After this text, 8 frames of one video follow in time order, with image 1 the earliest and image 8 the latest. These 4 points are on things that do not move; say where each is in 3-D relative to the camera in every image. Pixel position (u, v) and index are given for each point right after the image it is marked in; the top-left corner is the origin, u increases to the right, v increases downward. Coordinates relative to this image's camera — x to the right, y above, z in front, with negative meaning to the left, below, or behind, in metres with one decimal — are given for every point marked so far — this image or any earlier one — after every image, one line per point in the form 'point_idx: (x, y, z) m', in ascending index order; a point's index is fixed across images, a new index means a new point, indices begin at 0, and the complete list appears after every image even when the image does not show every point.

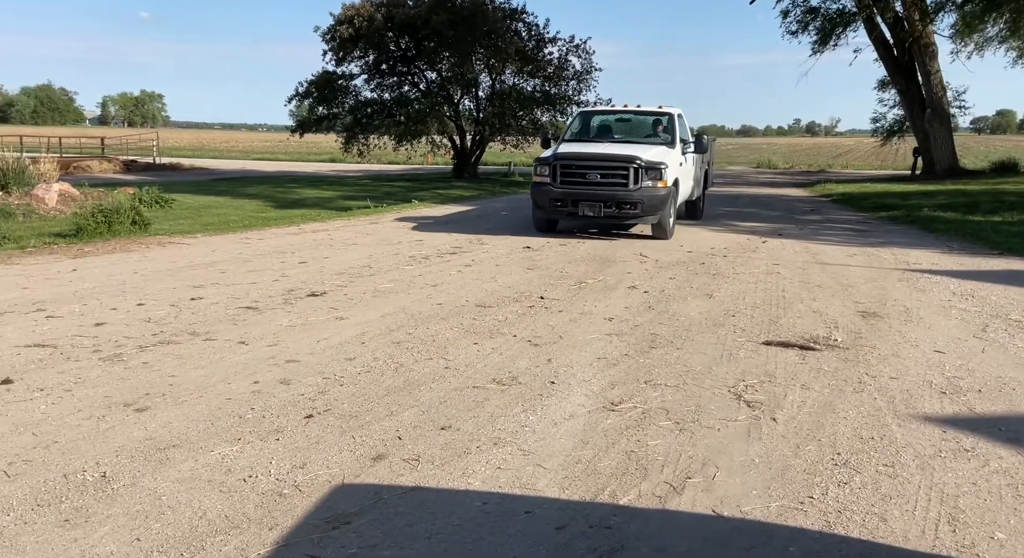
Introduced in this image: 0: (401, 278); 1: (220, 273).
0: (-1.2, 0.0, +9.0) m
1: (-3.2, +0.1, +9.0) m
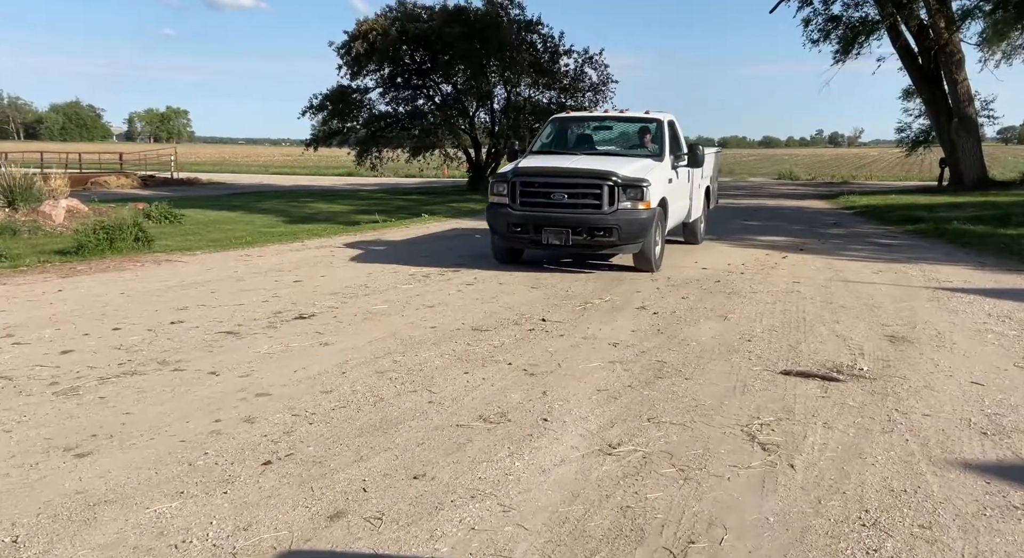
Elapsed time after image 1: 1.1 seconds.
0: (-1.2, -0.2, +8.5) m
1: (-3.2, -0.2, +8.6) m
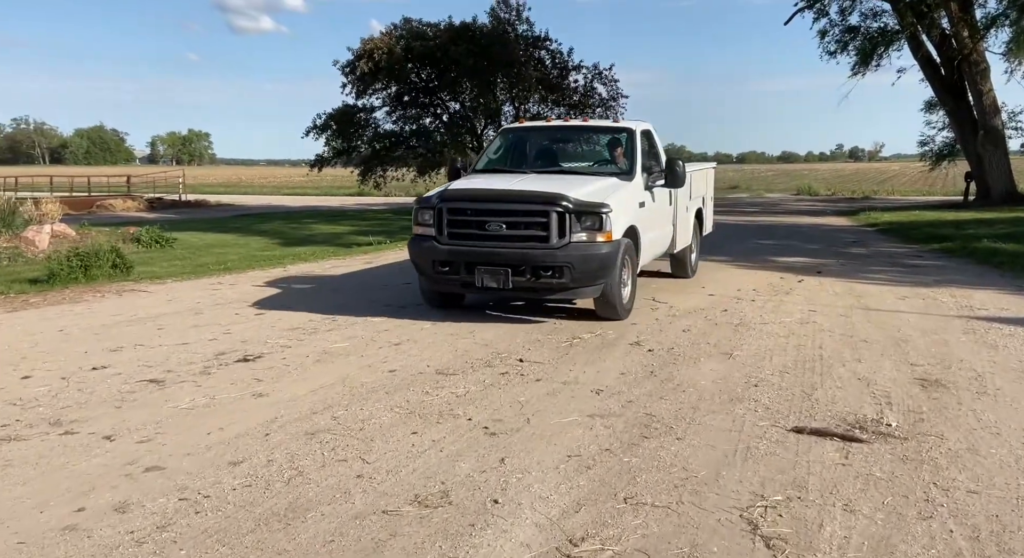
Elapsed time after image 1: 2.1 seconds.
0: (-1.4, -0.5, +7.6) m
1: (-3.4, -0.5, +7.8) m
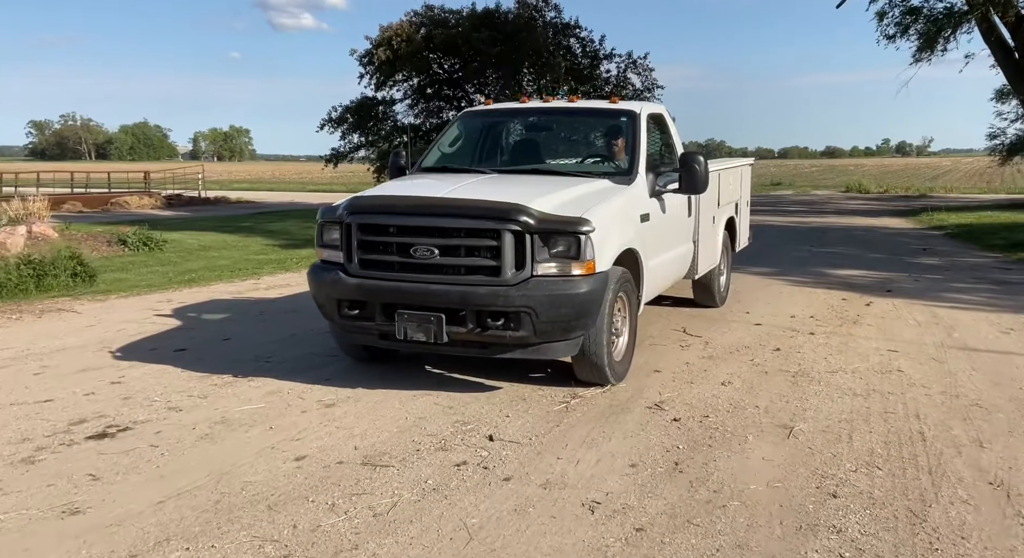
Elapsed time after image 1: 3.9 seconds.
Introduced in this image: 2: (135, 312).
0: (-1.5, -0.8, +5.7) m
1: (-3.5, -0.7, +5.9) m
2: (-4.2, -0.4, +9.2) m
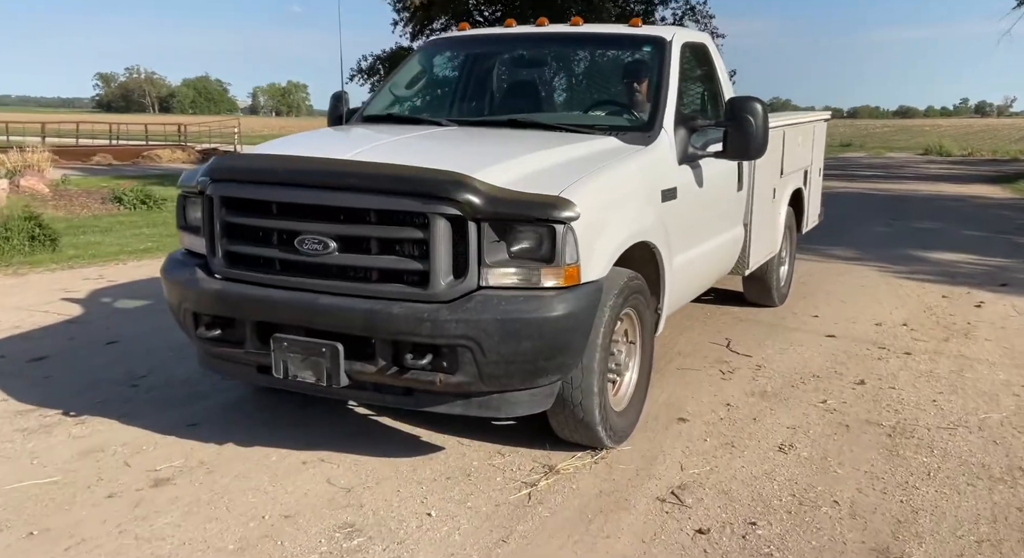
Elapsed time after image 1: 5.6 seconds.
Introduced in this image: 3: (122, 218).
0: (-1.8, -0.8, +3.8) m
1: (-3.7, -0.7, +4.2) m
2: (-4.2, -0.1, +7.5) m
3: (-7.3, +1.1, +15.3) m
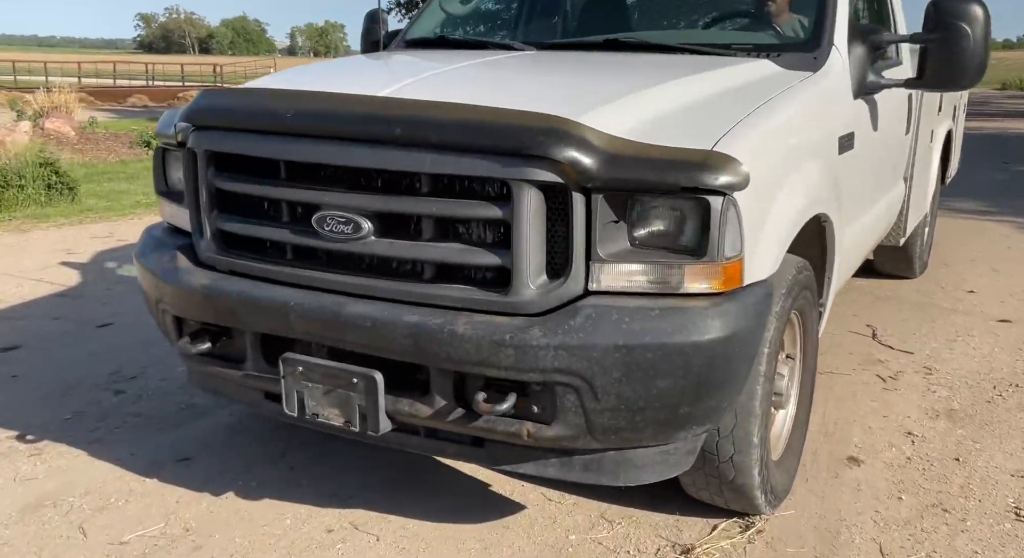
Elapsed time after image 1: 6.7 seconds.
0: (-1.4, -0.7, +2.8) m
1: (-3.4, -0.6, +3.3) m
2: (-3.7, +0.2, +6.5) m
3: (-6.3, +2.0, +14.4) m
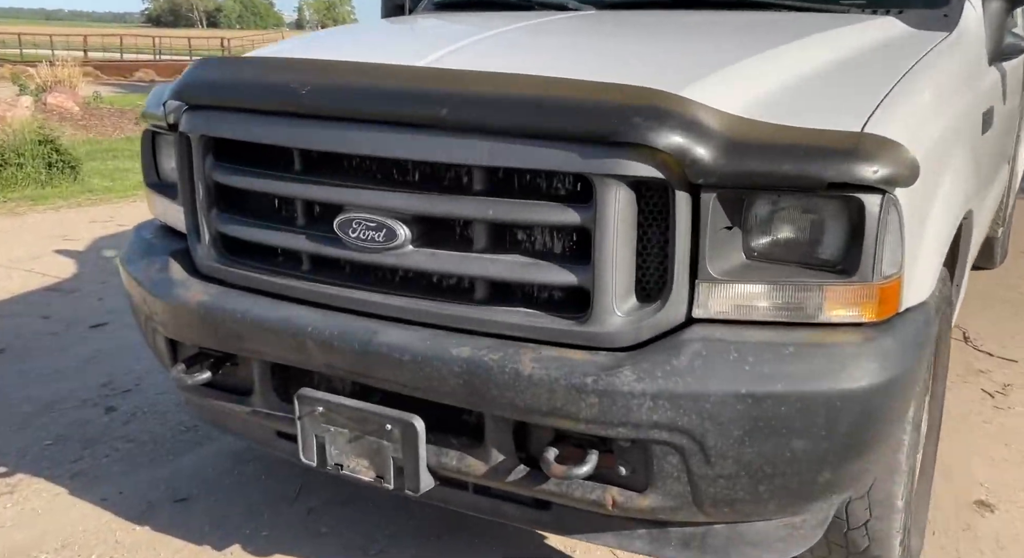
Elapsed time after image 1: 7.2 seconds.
0: (-1.2, -0.8, +2.3) m
1: (-3.2, -0.6, +2.8) m
2: (-3.5, +0.2, +6.0) m
3: (-6.0, +2.3, +13.9) m
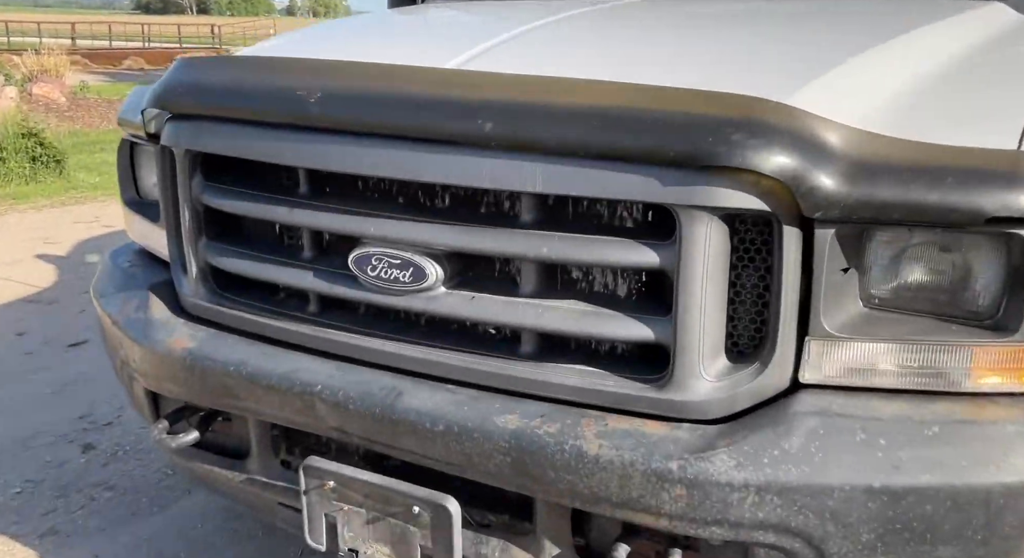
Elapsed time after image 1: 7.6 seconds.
0: (-1.1, -0.9, +2.0) m
1: (-3.1, -0.7, +2.4) m
2: (-3.4, +0.2, +5.6) m
3: (-6.0, +2.4, +13.4) m
